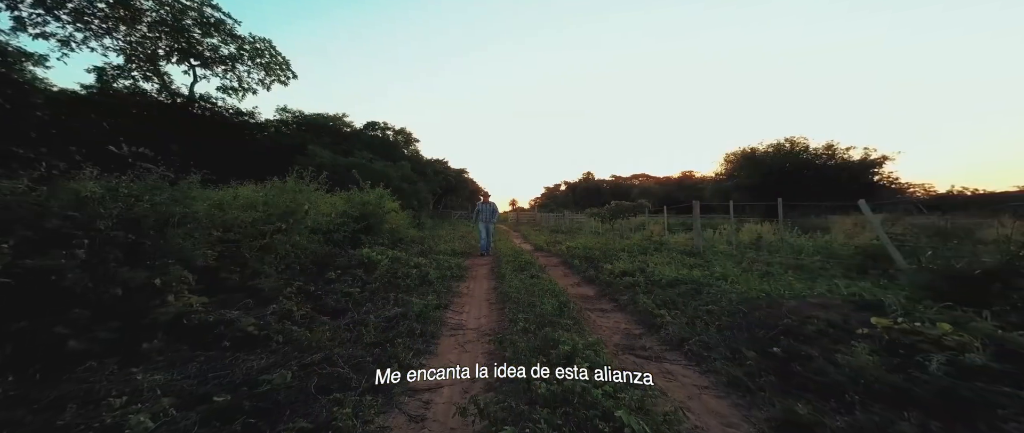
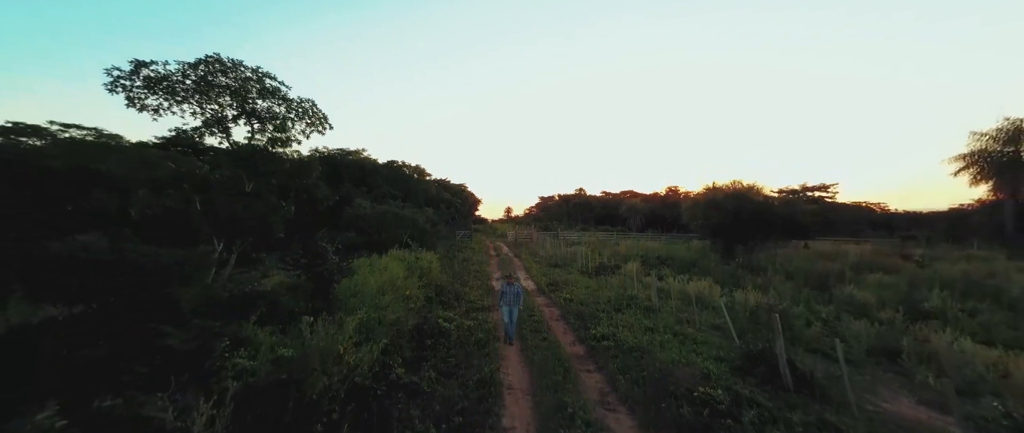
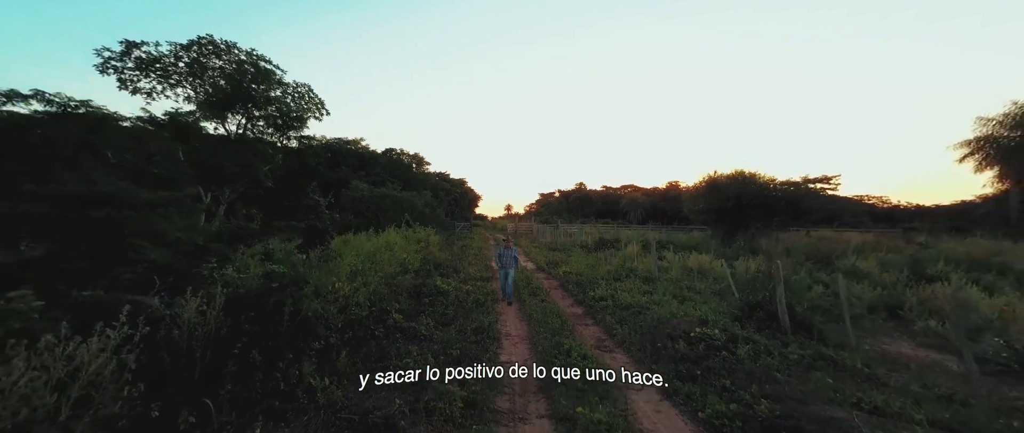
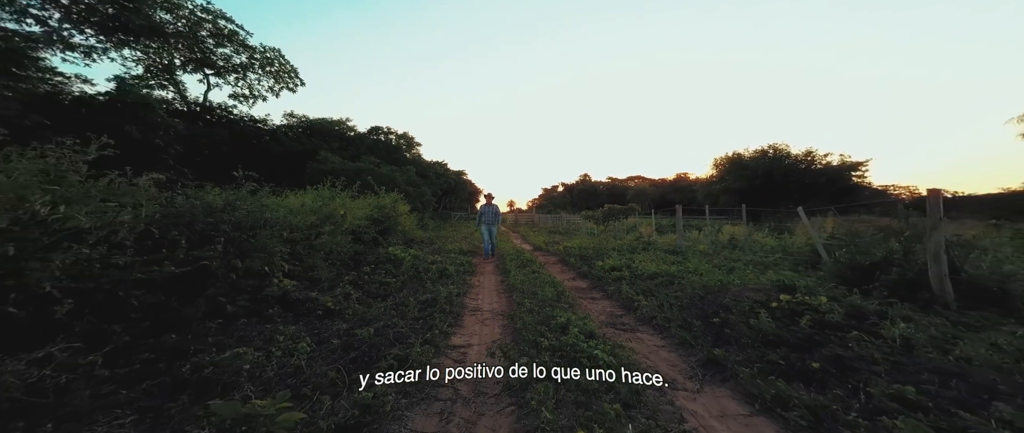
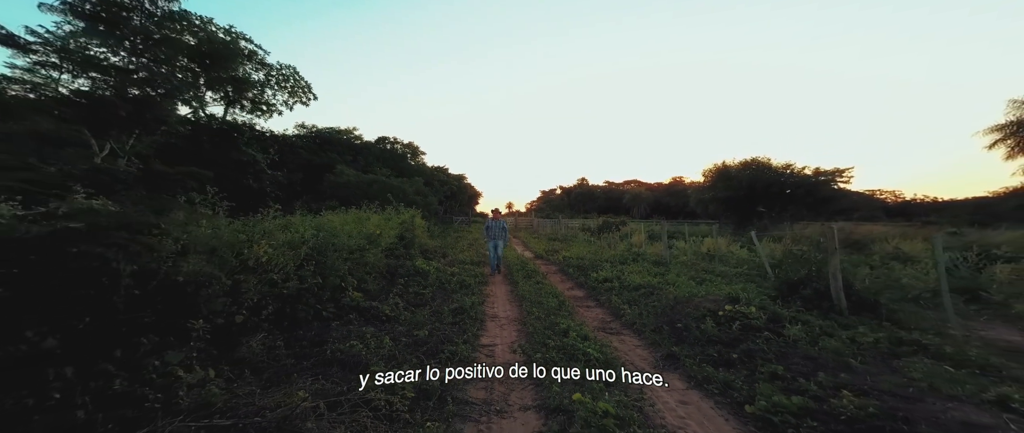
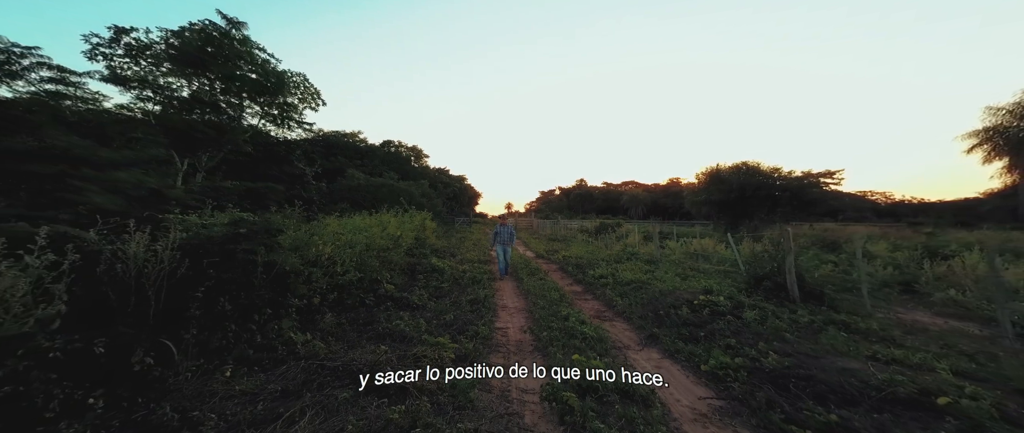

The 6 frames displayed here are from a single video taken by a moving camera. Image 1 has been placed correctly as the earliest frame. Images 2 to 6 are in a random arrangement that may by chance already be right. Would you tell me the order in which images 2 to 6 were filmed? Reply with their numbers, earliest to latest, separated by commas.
4, 5, 6, 3, 2
